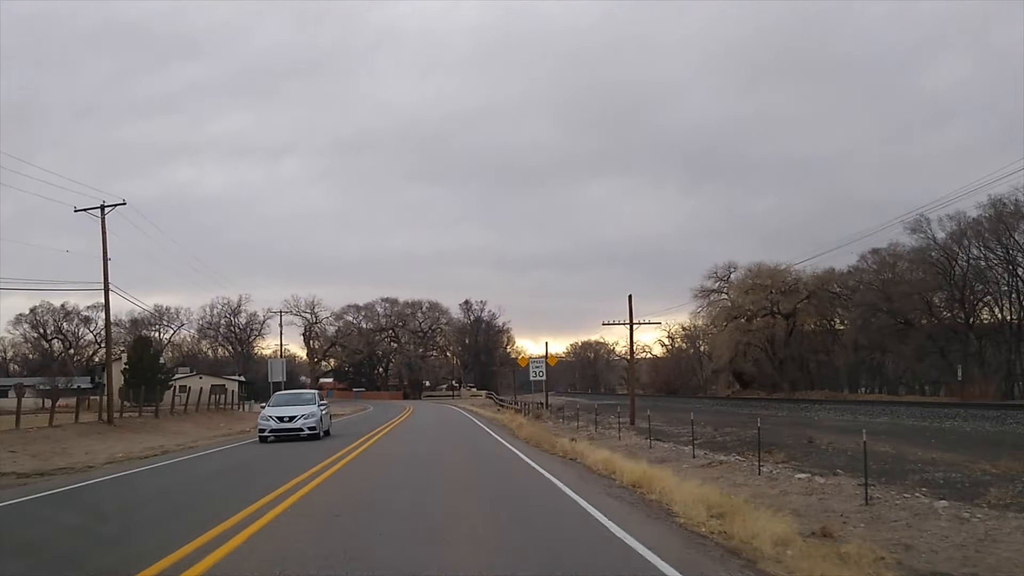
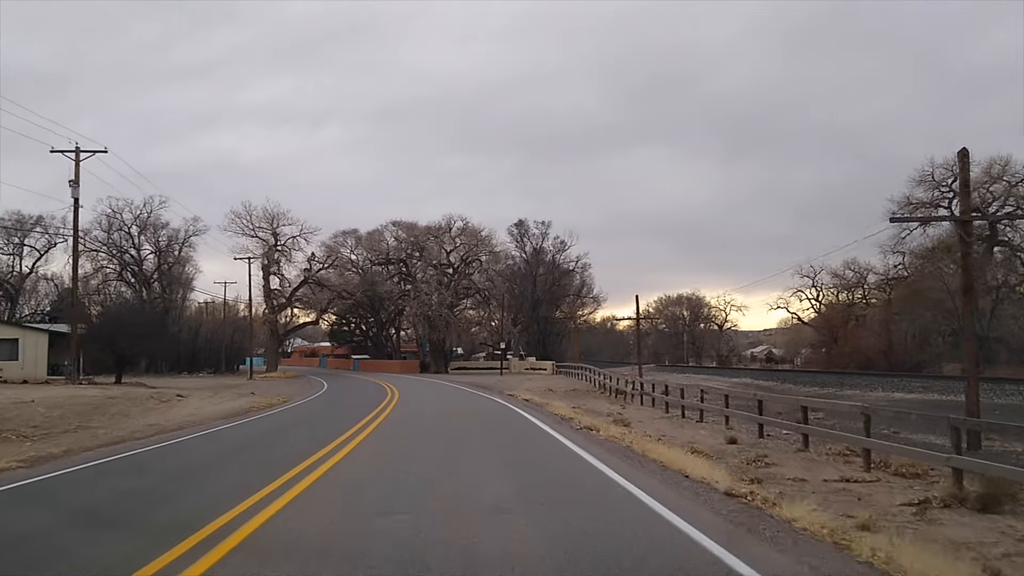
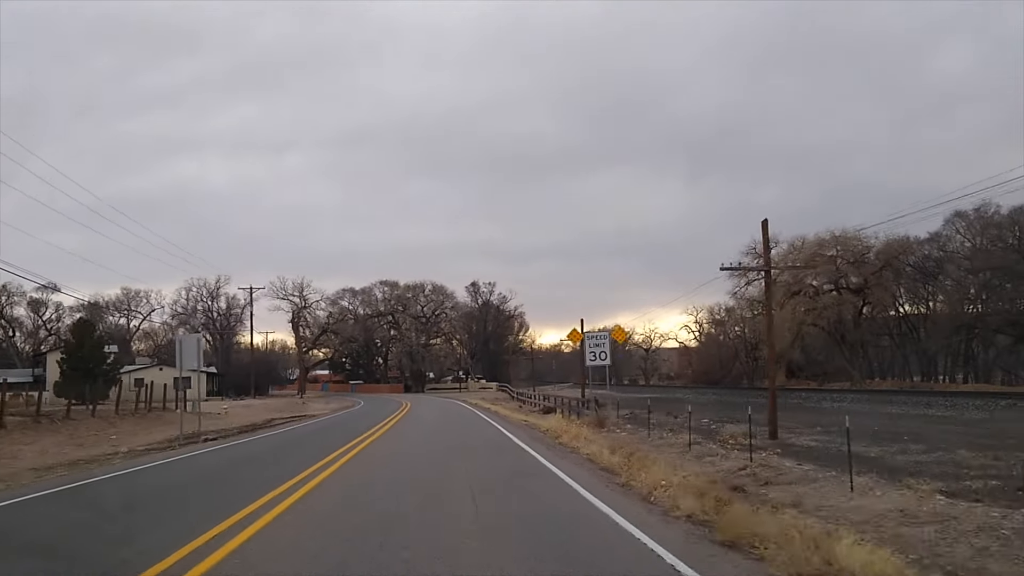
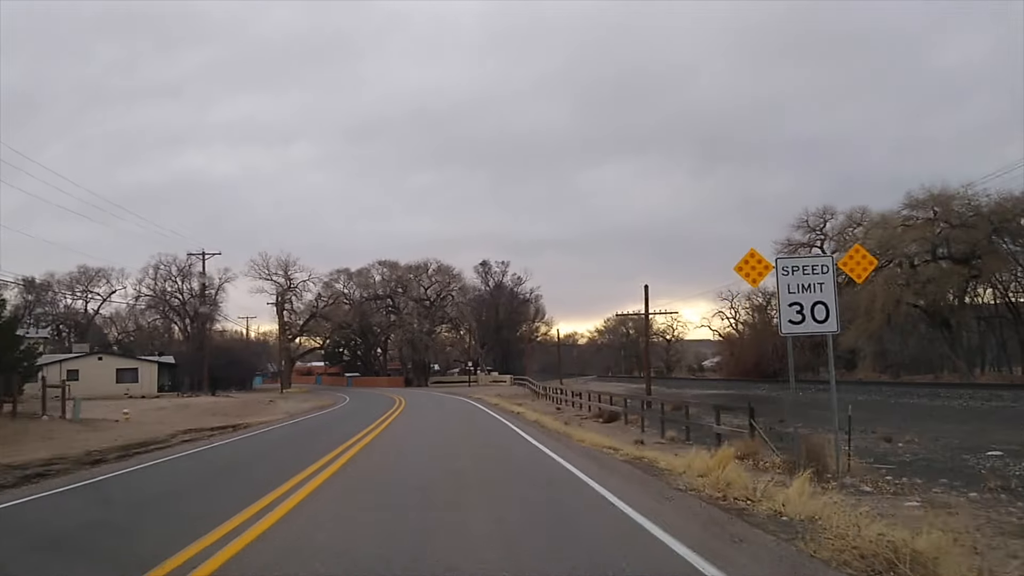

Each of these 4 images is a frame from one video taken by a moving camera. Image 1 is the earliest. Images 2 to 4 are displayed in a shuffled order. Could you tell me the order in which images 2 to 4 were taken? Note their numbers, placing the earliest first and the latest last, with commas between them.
3, 4, 2
